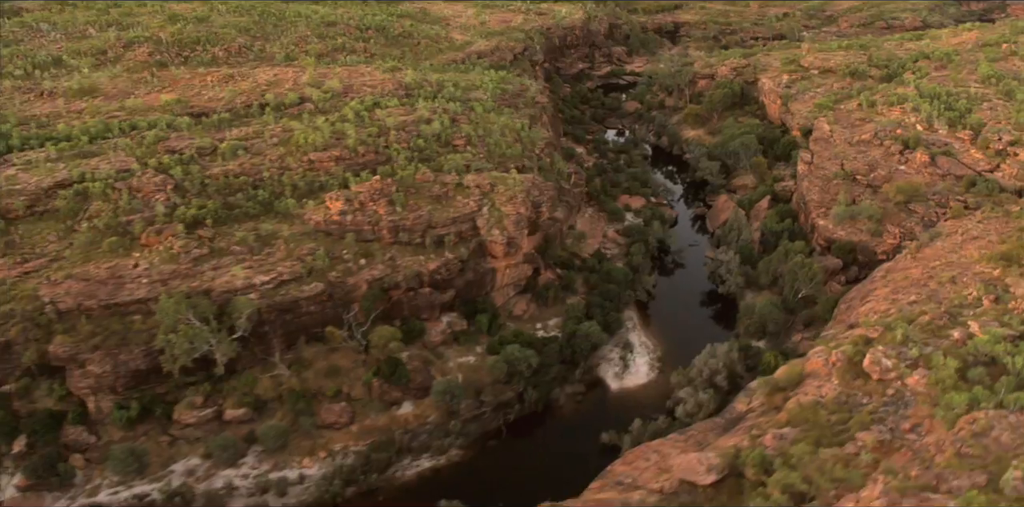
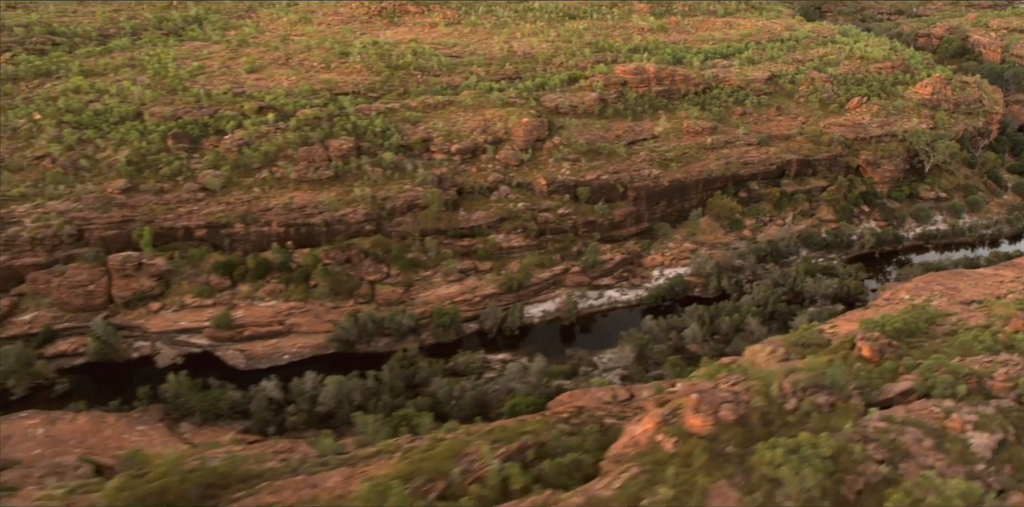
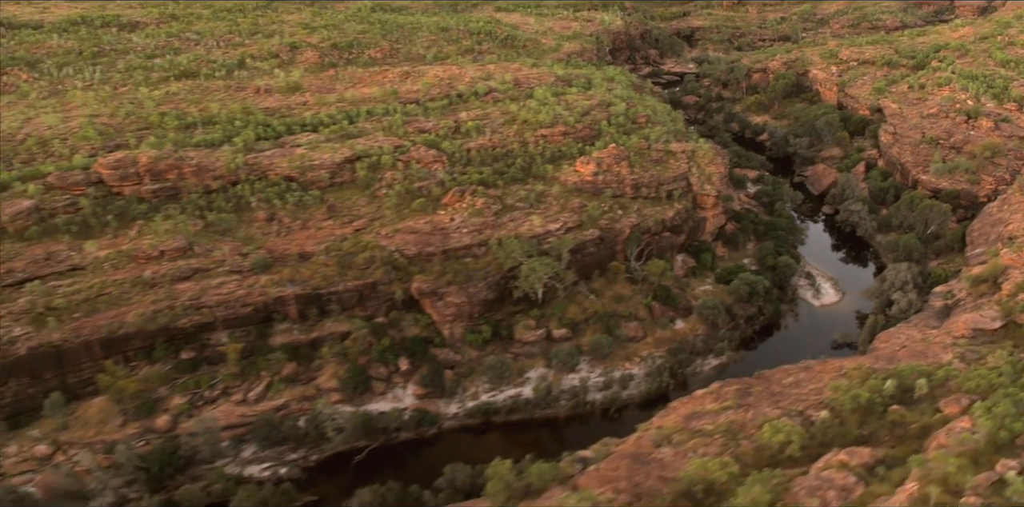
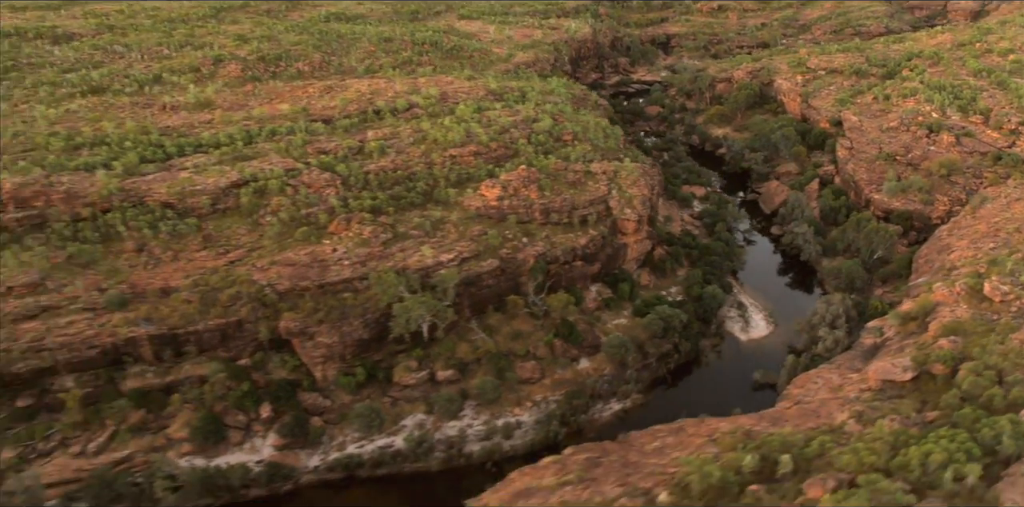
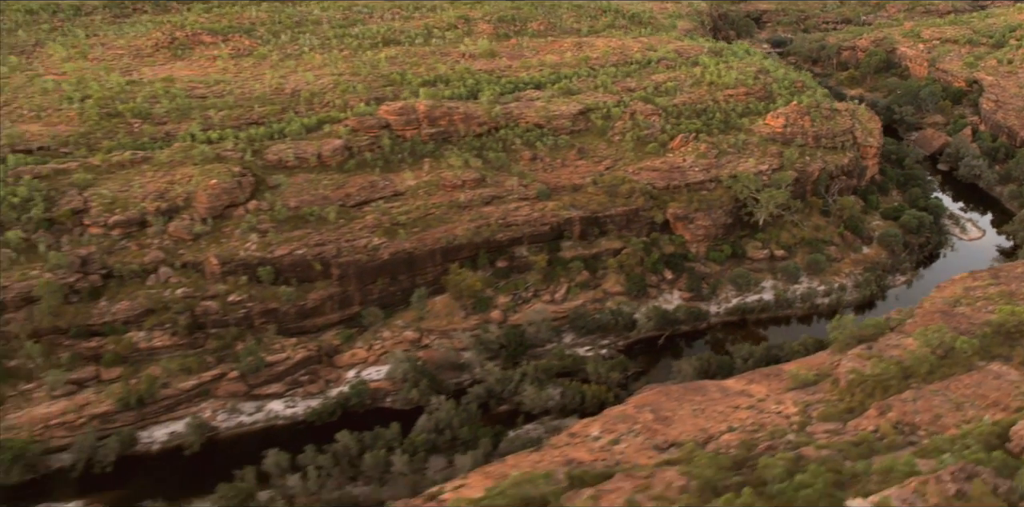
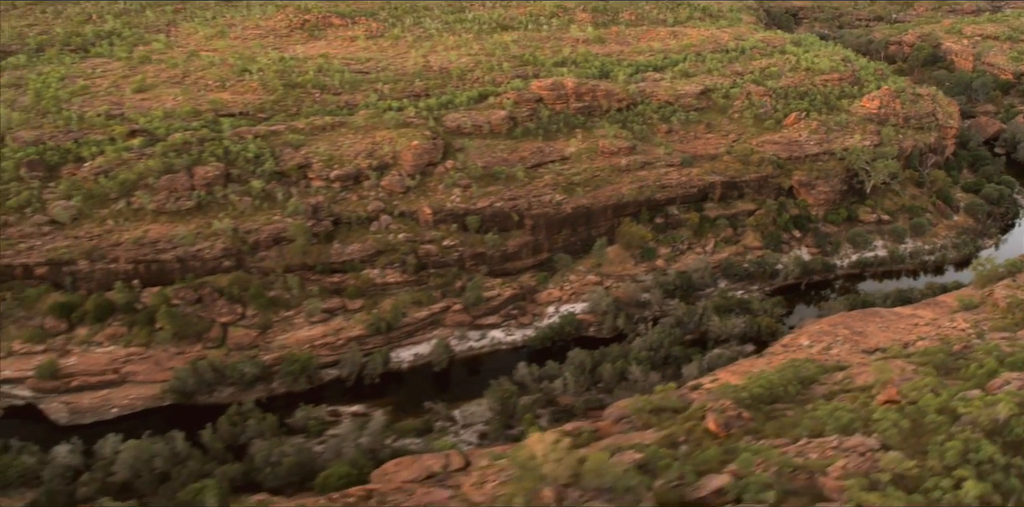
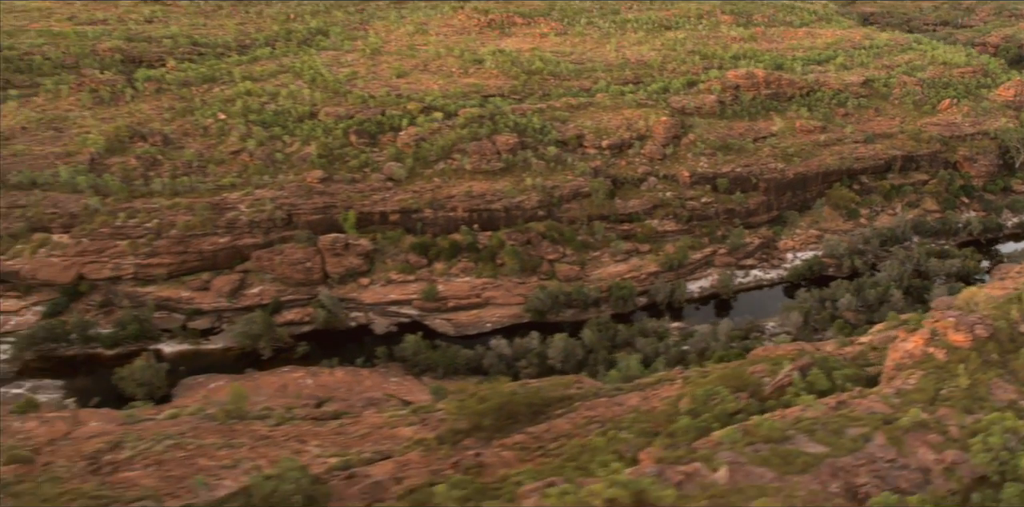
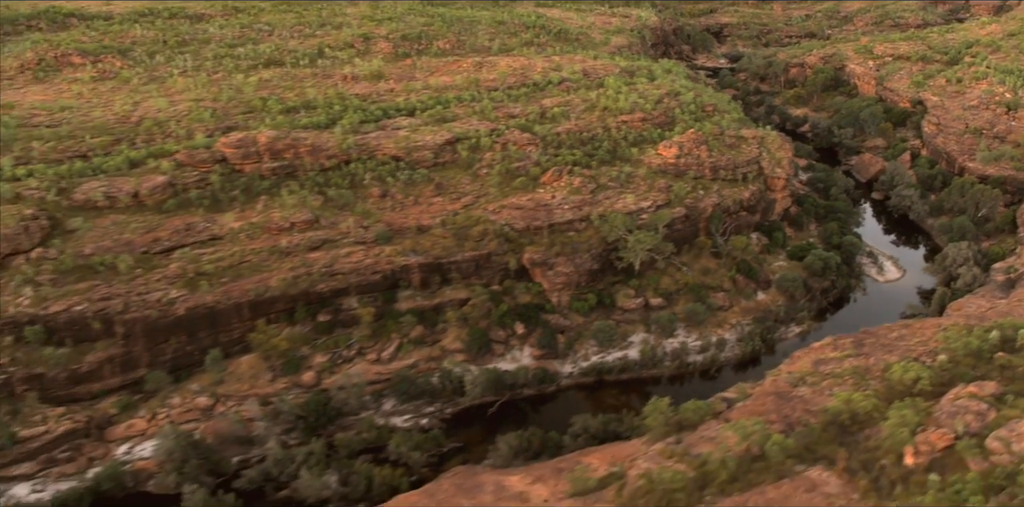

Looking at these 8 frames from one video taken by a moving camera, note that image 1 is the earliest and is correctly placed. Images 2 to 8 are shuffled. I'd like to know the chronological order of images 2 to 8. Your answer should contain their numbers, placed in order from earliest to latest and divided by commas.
4, 3, 8, 5, 6, 2, 7
